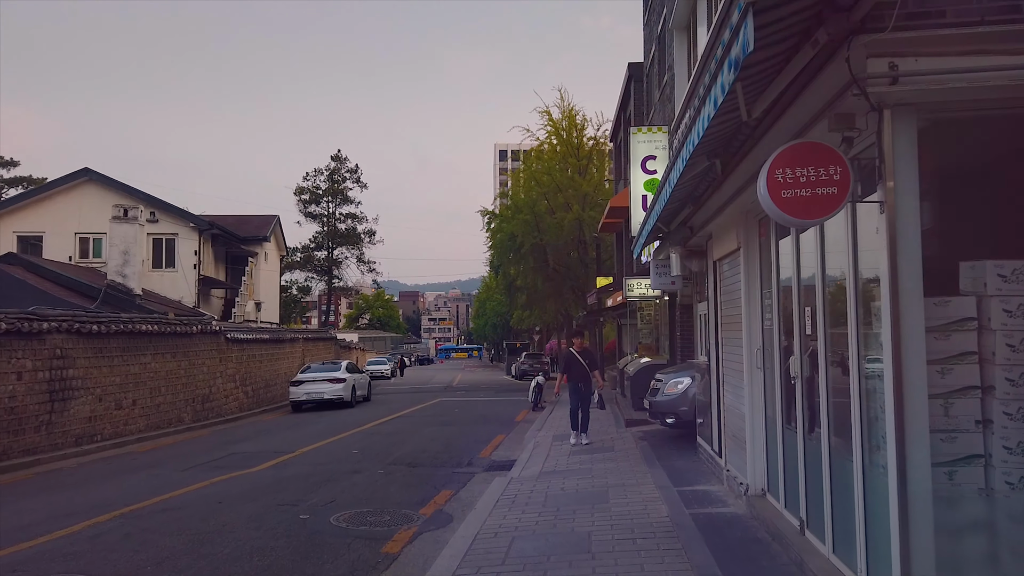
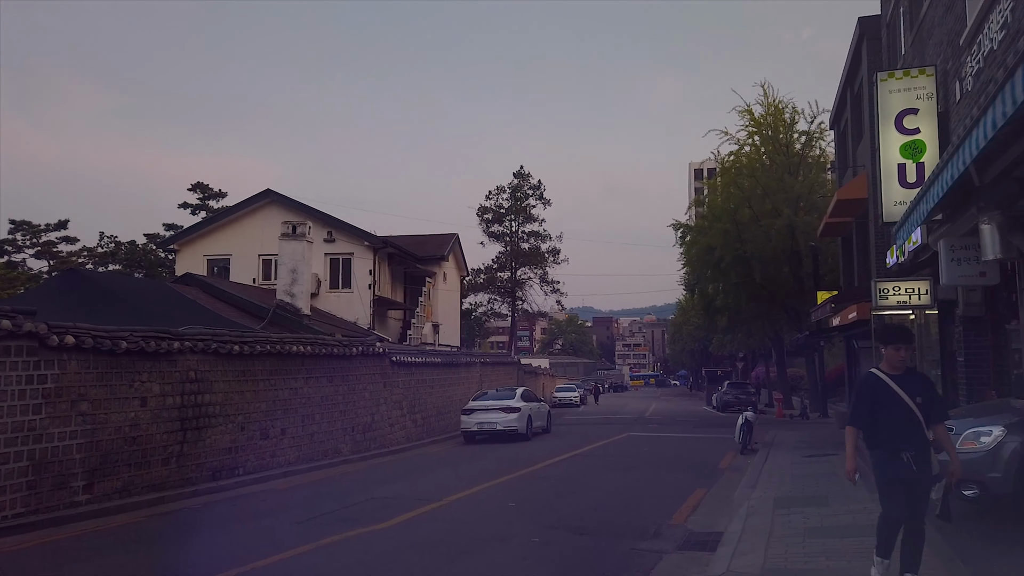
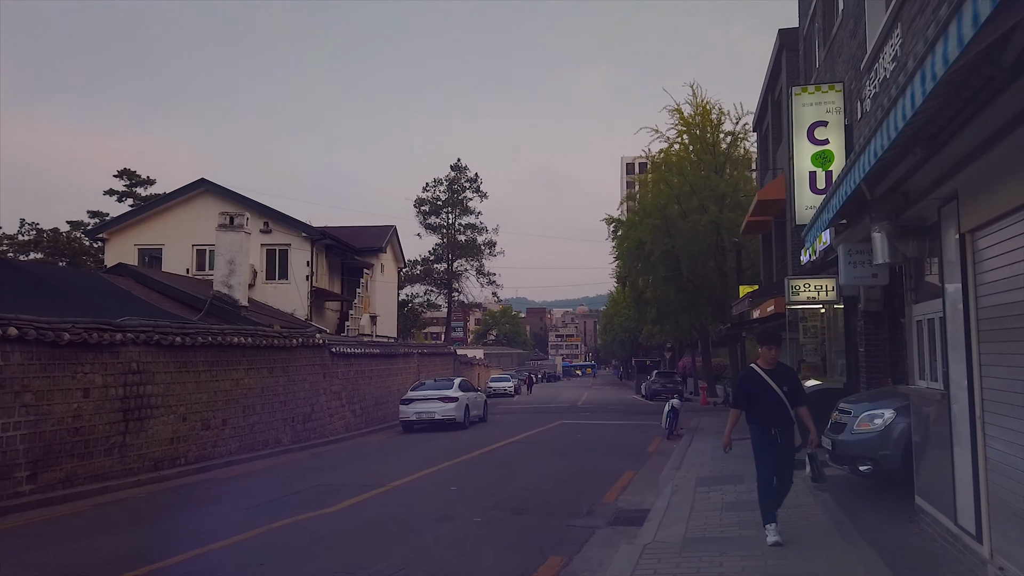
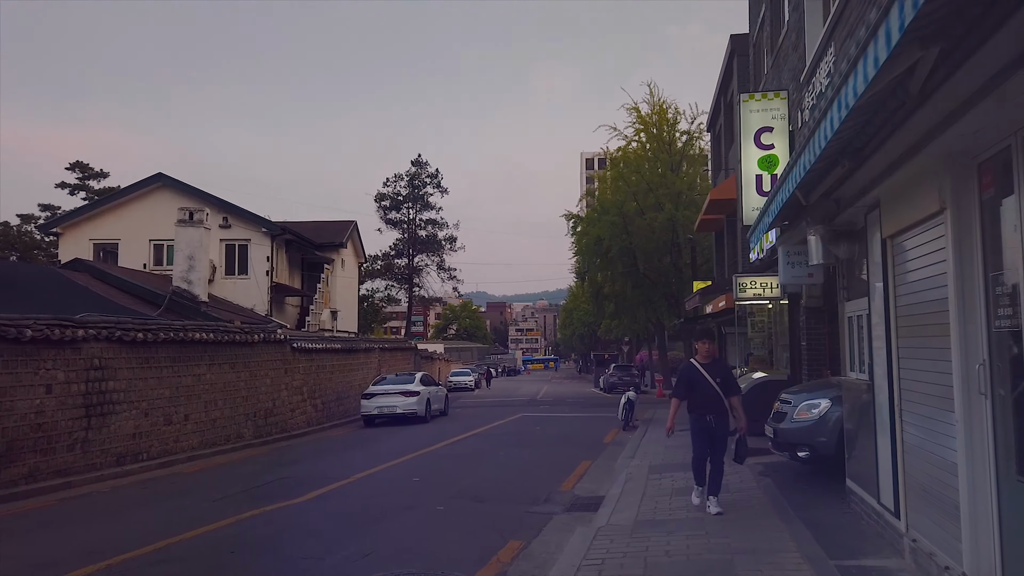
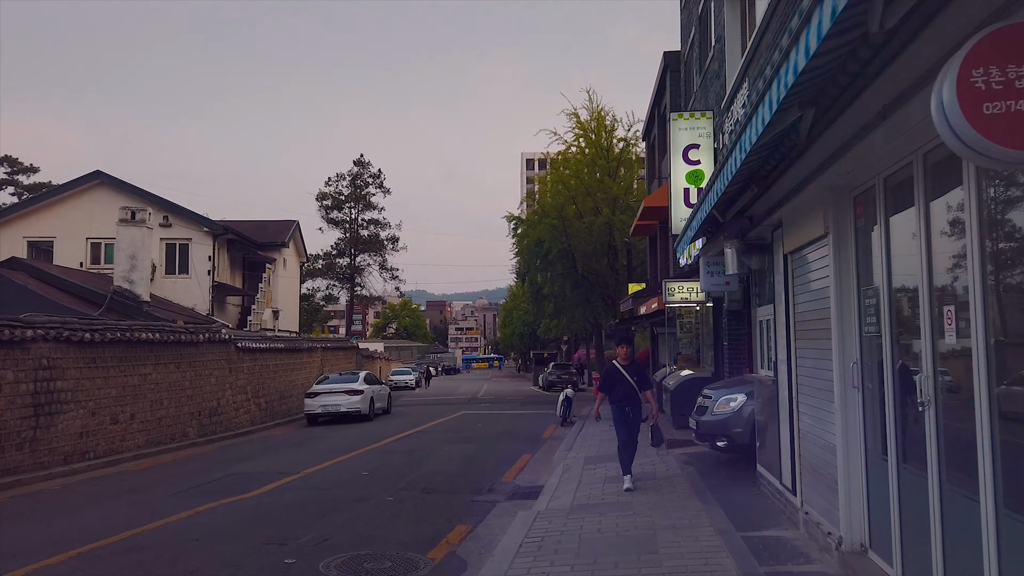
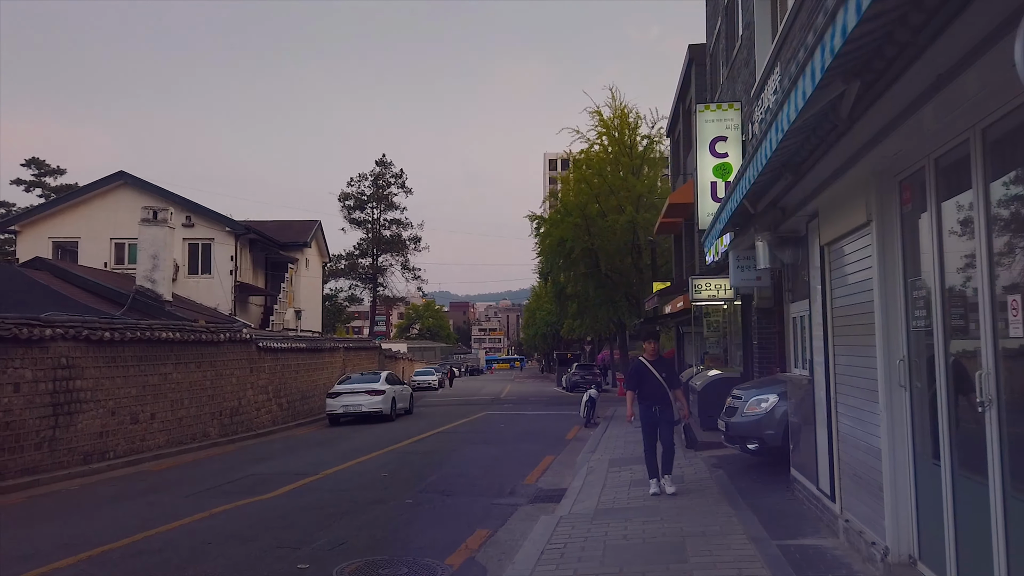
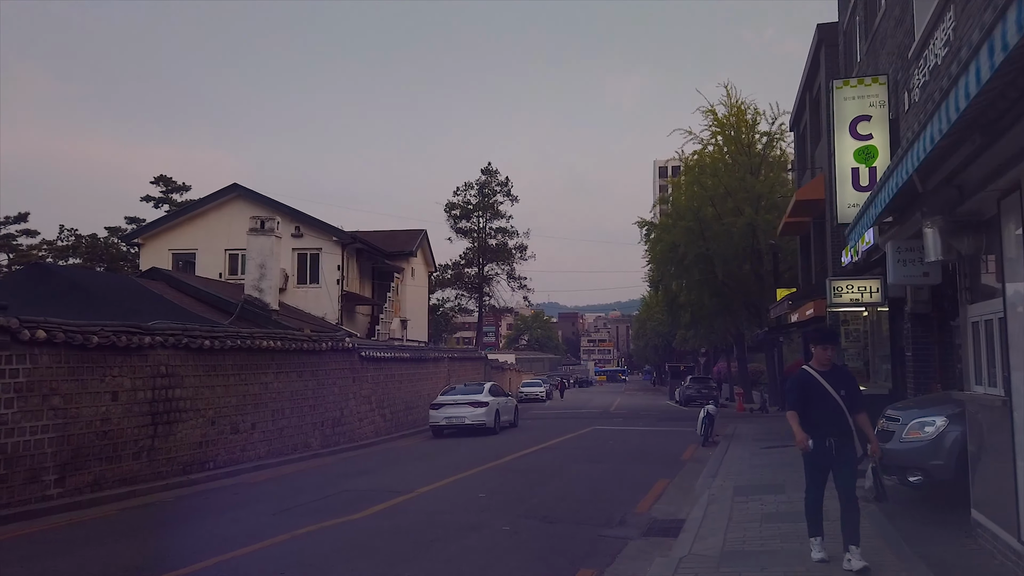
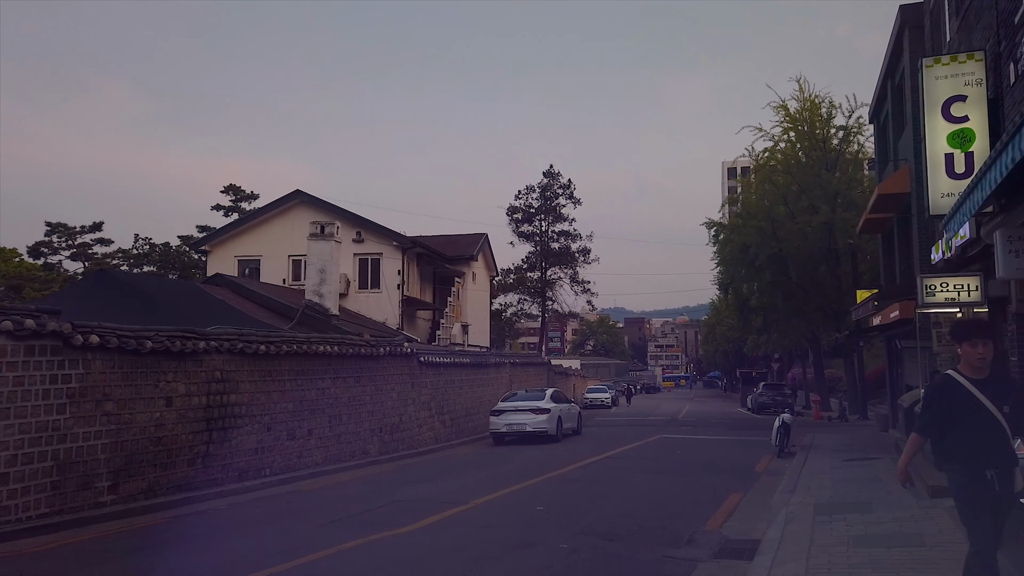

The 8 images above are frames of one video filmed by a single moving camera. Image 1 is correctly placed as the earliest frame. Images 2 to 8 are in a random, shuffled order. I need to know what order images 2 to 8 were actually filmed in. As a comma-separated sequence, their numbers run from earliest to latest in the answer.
5, 6, 4, 3, 7, 2, 8
